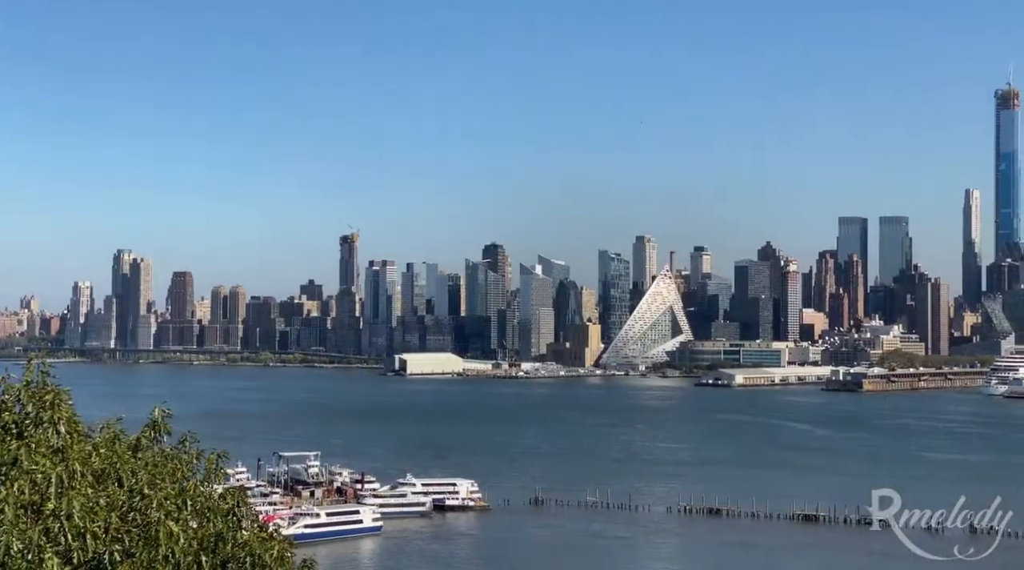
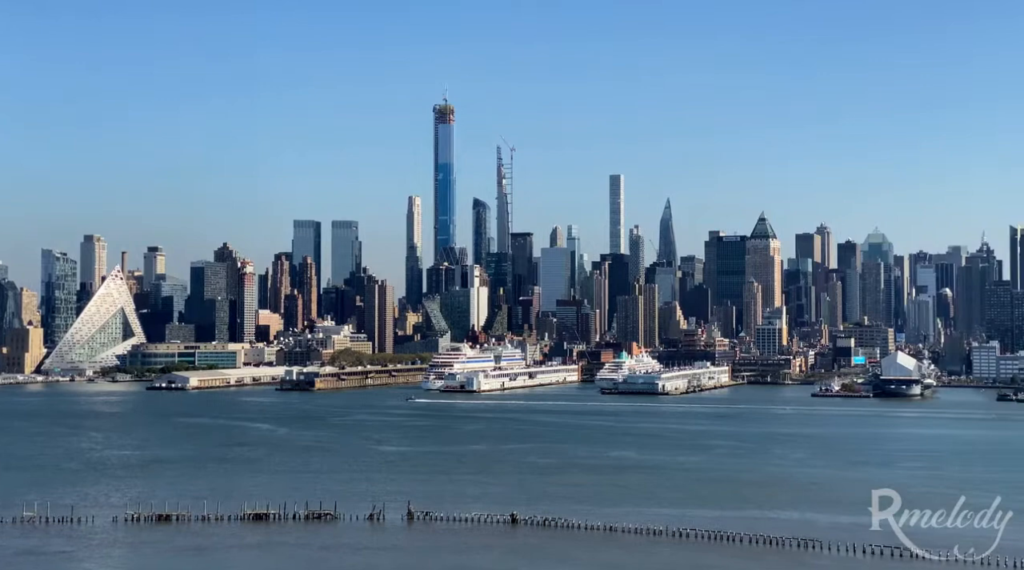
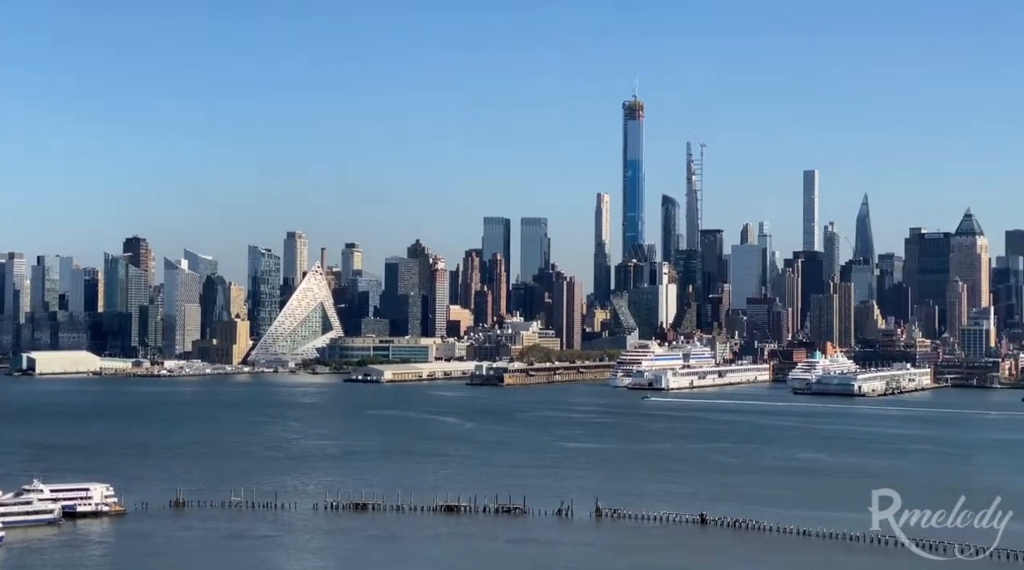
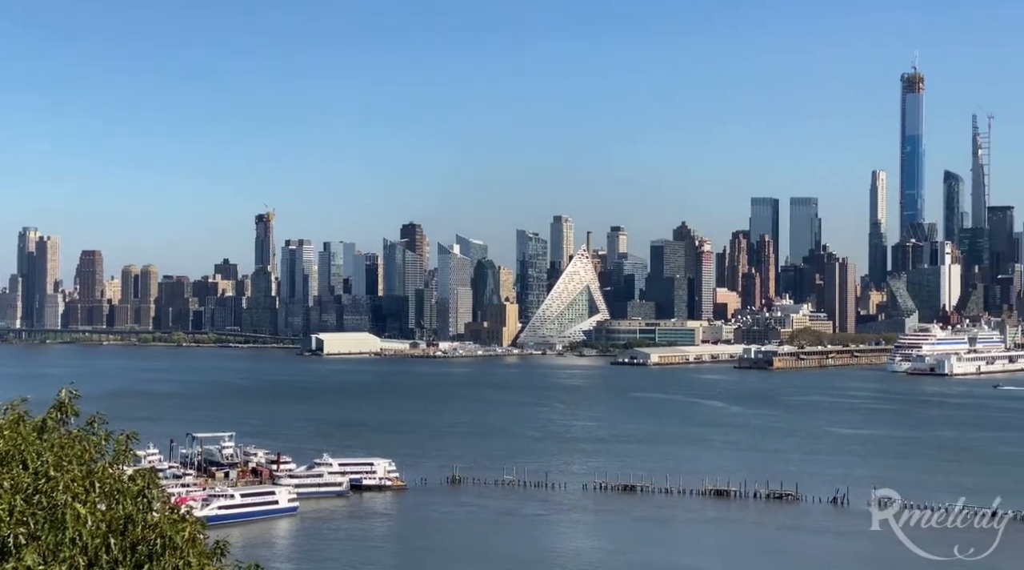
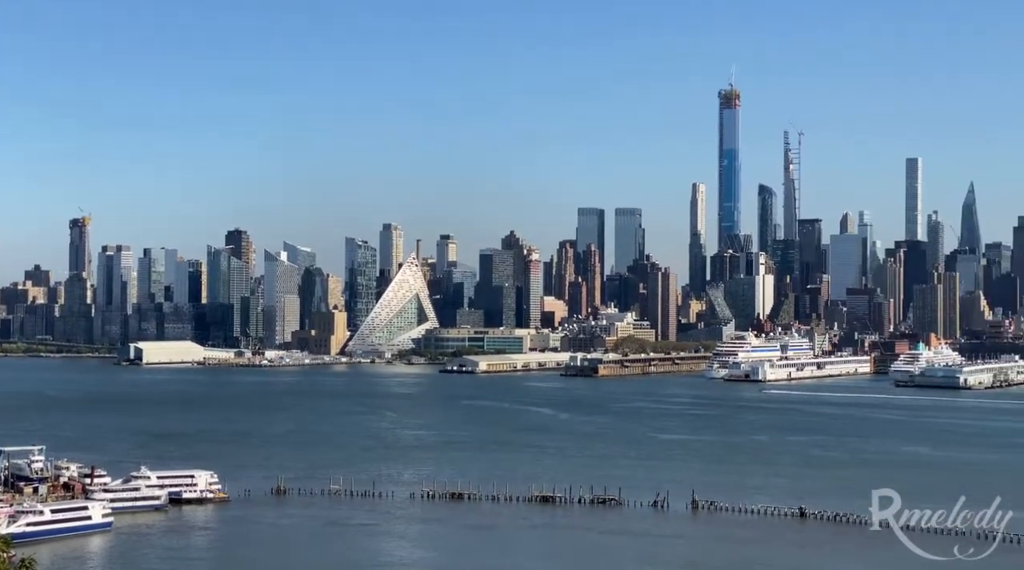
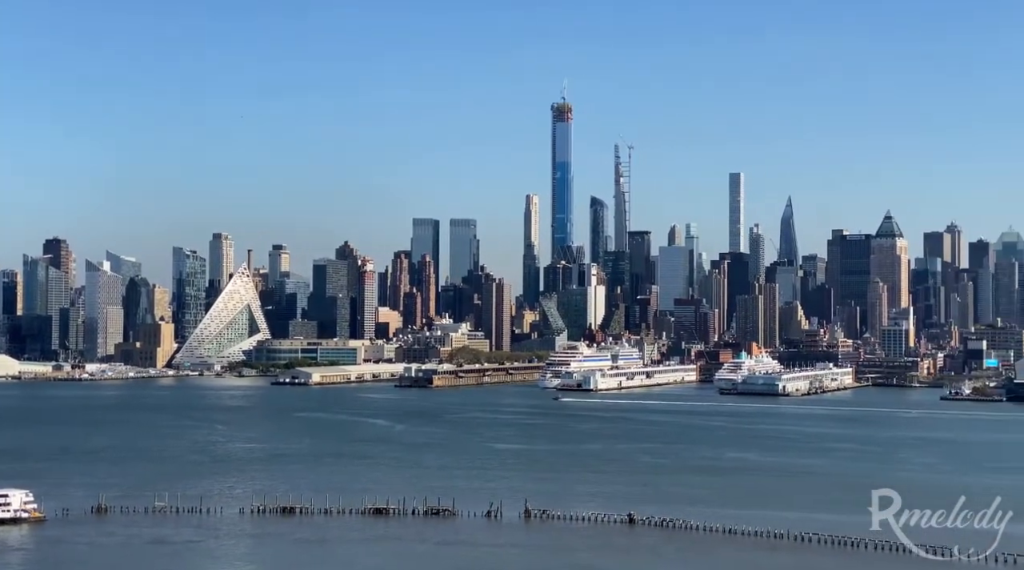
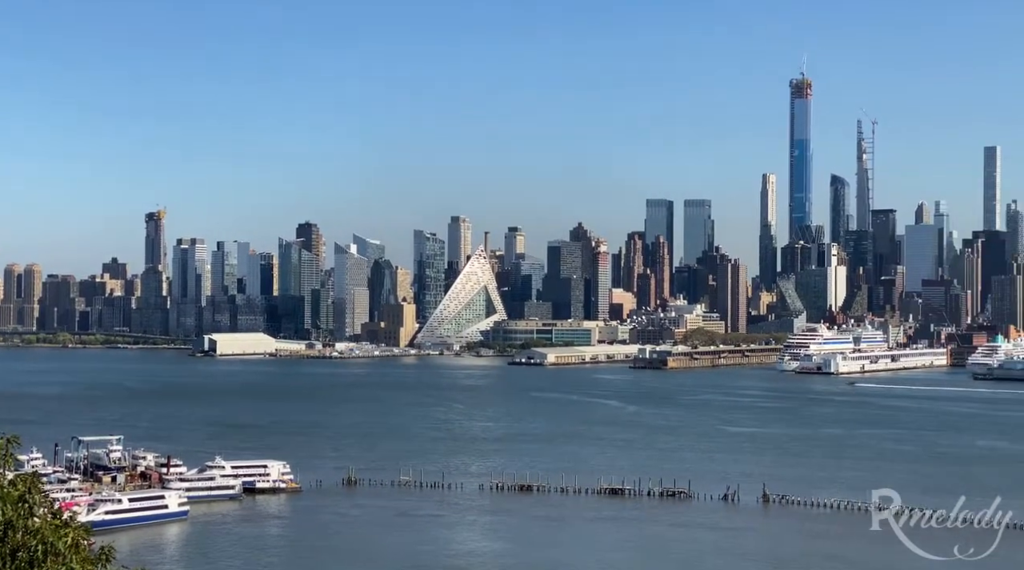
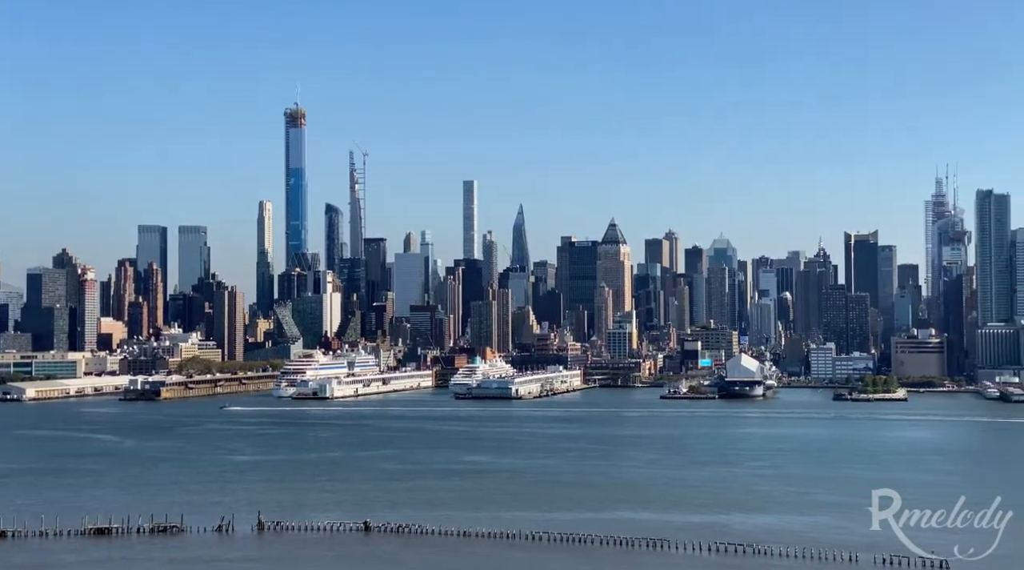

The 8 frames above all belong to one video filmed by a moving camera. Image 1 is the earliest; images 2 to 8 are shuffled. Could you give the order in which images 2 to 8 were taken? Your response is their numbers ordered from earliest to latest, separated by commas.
4, 7, 5, 3, 6, 2, 8
